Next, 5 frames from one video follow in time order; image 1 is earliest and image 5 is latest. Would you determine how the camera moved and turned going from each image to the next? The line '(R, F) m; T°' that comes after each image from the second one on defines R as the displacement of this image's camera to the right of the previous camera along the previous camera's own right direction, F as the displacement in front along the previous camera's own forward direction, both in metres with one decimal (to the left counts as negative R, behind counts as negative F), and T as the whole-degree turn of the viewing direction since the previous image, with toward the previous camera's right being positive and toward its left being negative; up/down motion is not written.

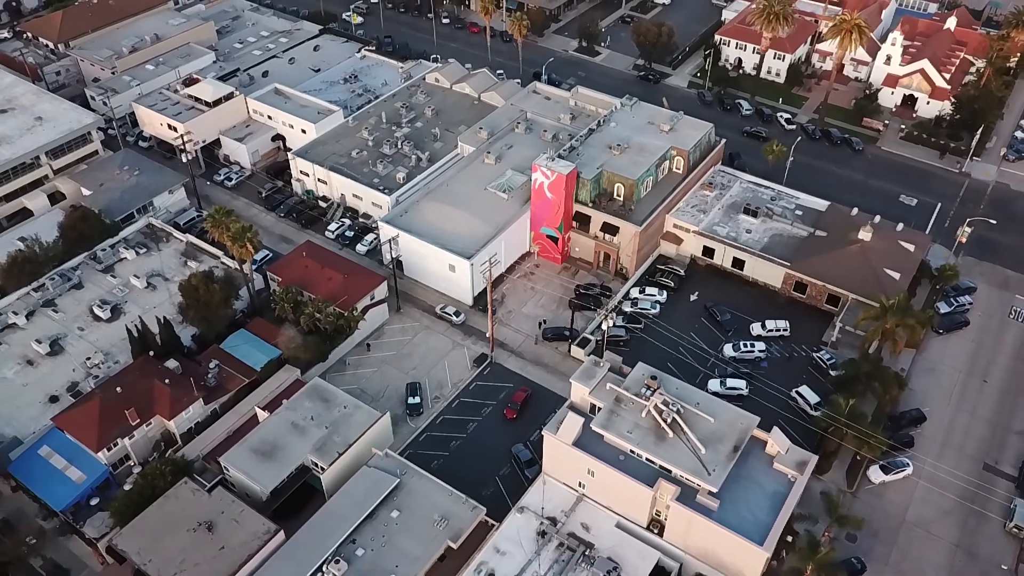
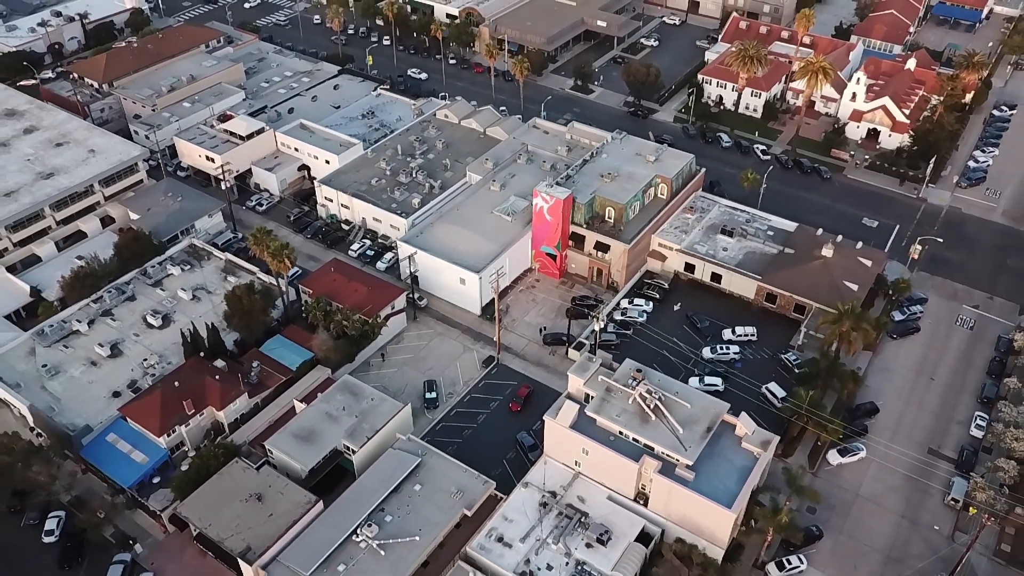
(-0.5, -7.5) m; 0°
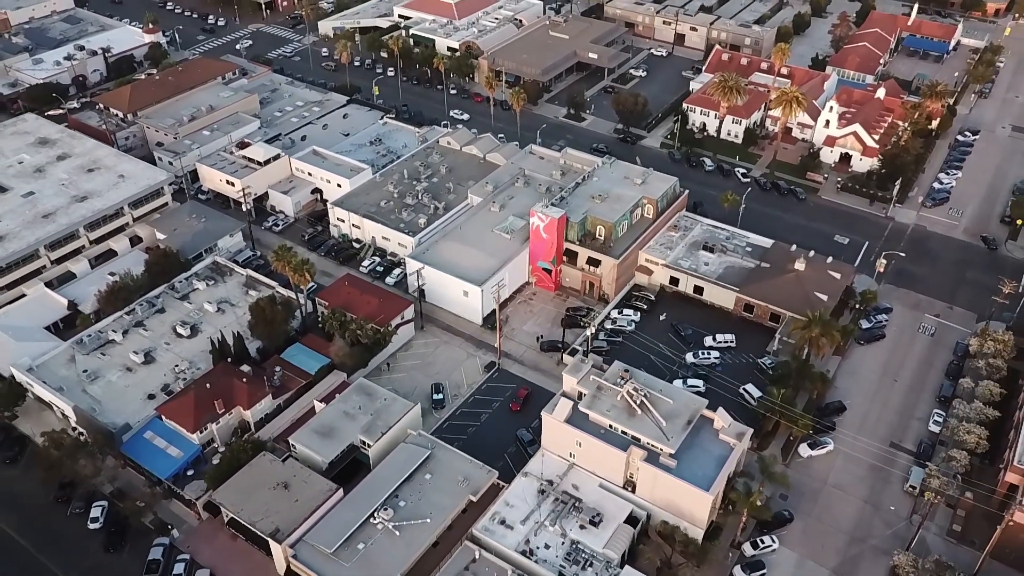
(-0.3, -5.8) m; 0°
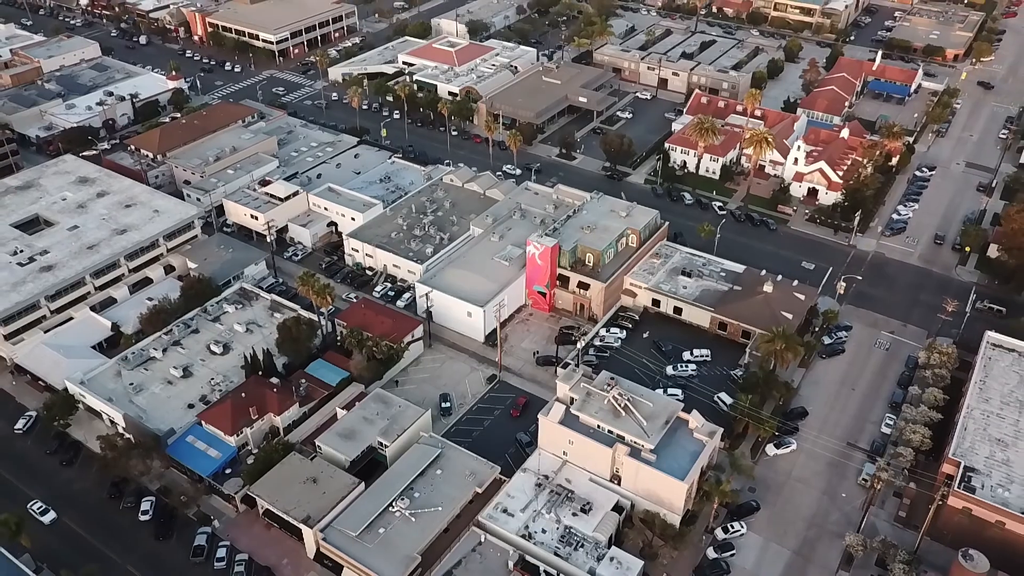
(-0.4, -8.3) m; 0°
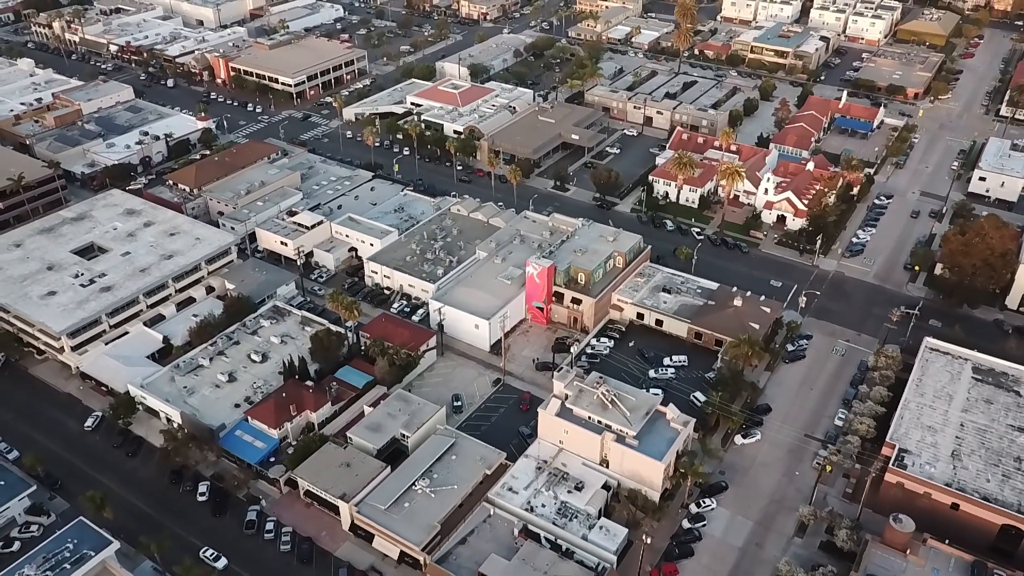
(-0.6, -11.4) m; 0°
